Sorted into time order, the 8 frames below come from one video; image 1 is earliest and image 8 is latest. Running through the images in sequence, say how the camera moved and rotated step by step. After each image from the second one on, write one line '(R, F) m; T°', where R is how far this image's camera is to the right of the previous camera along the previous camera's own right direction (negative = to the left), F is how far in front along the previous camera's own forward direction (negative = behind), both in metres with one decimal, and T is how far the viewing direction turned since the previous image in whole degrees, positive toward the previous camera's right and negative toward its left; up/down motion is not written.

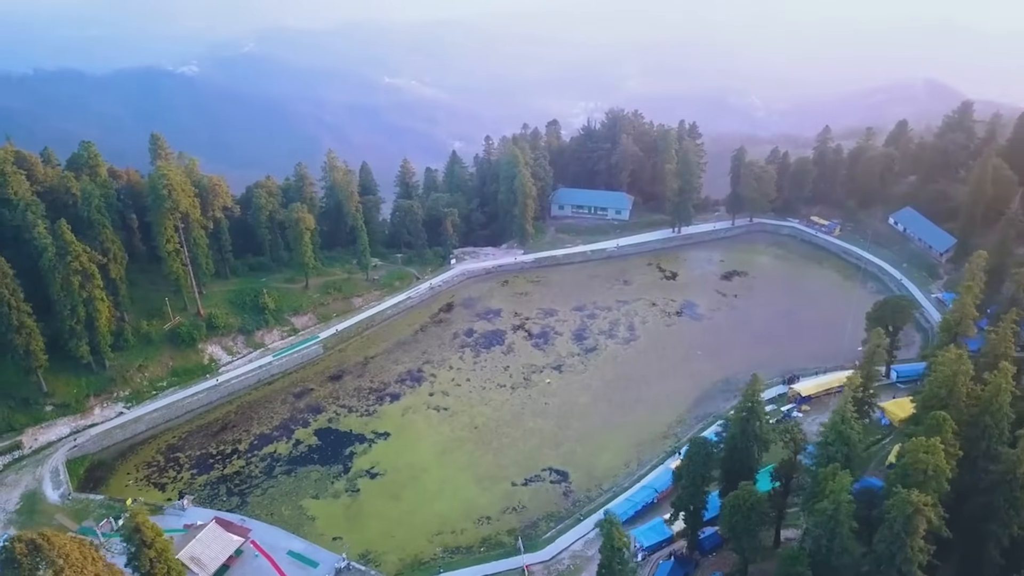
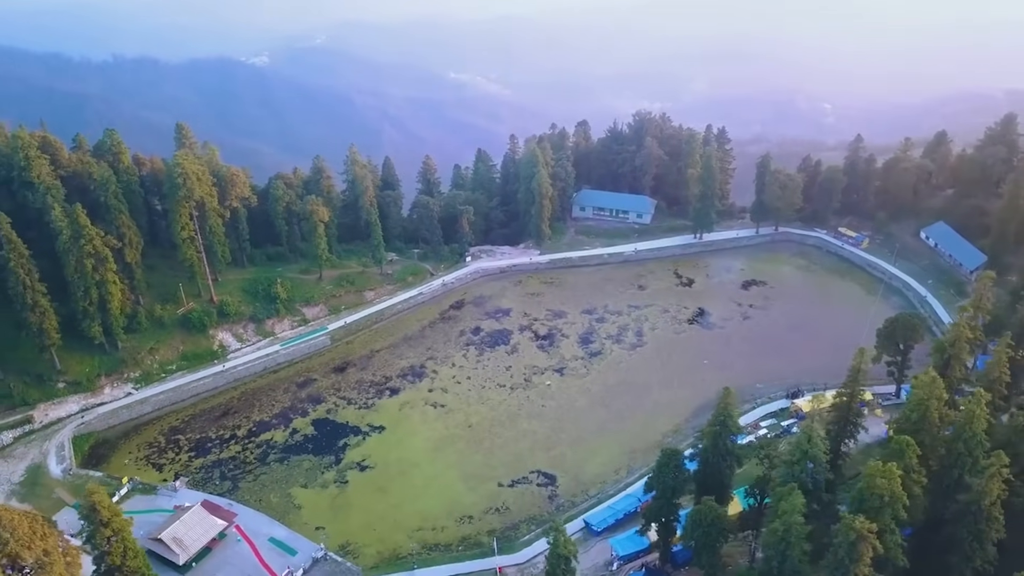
(+3.2, +0.2) m; -4°
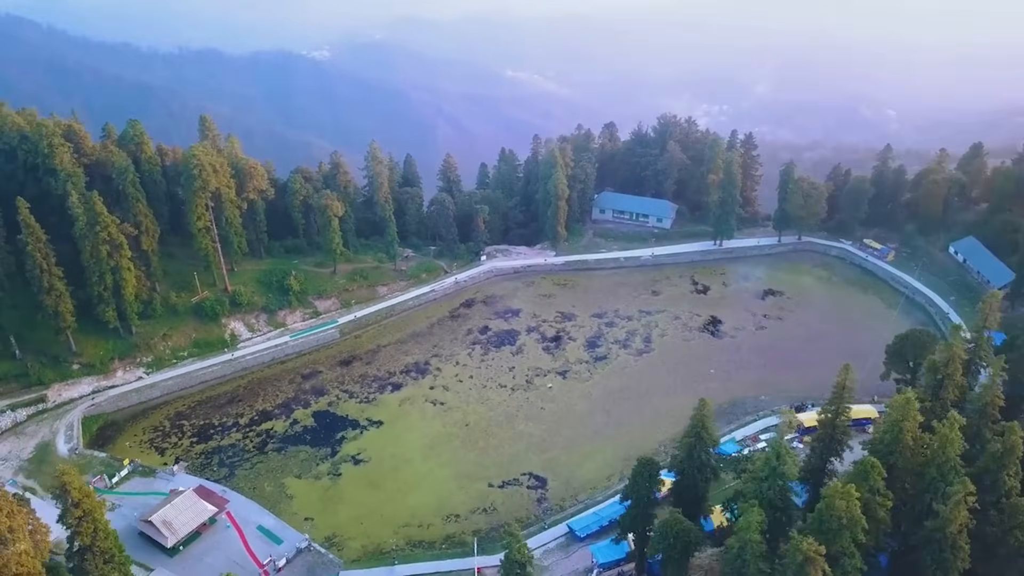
(+2.7, +0.1) m; -3°
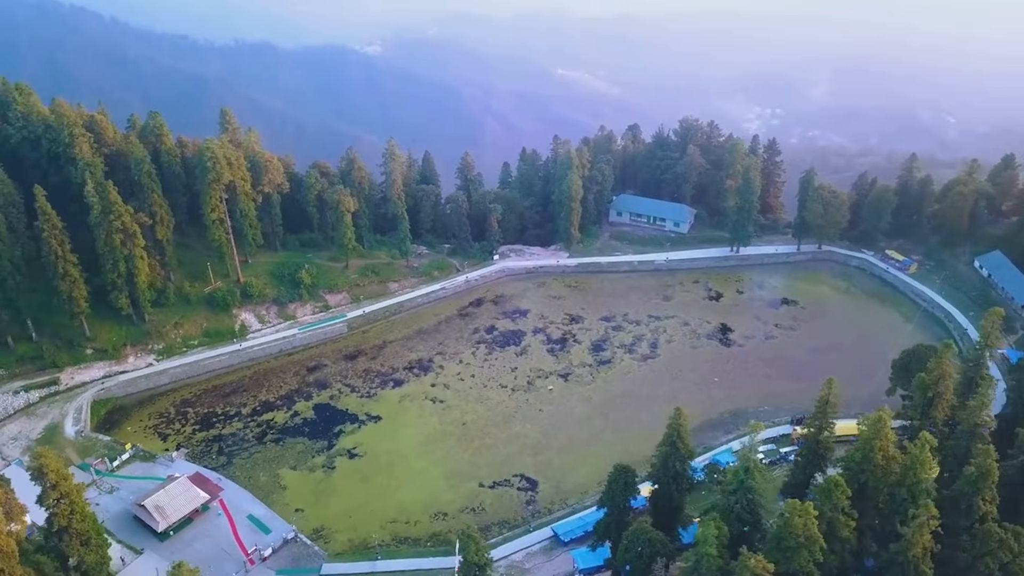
(+2.4, +0.1) m; -3°
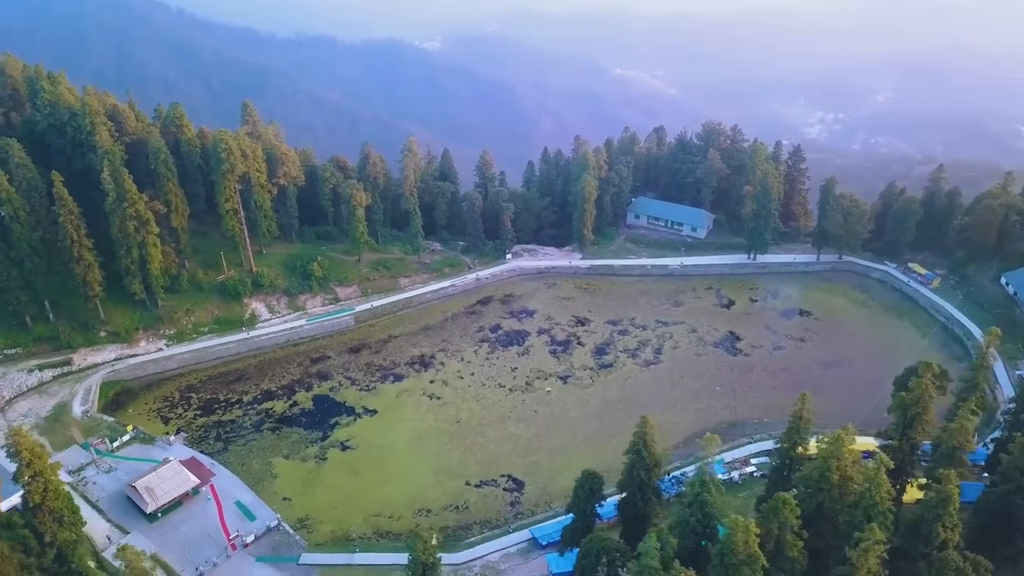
(+2.9, +0.2) m; -4°
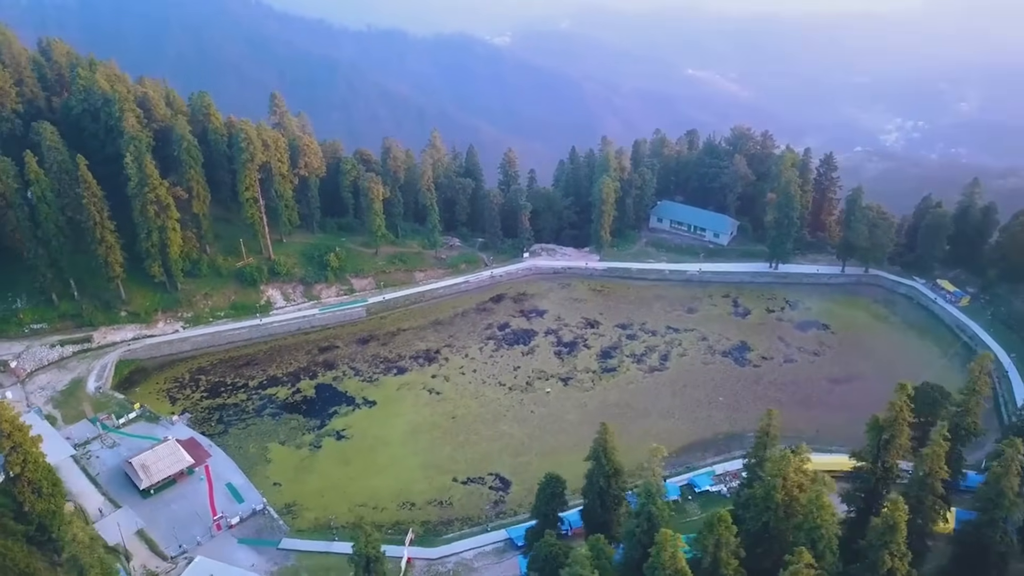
(+3.3, +0.2) m; -4°
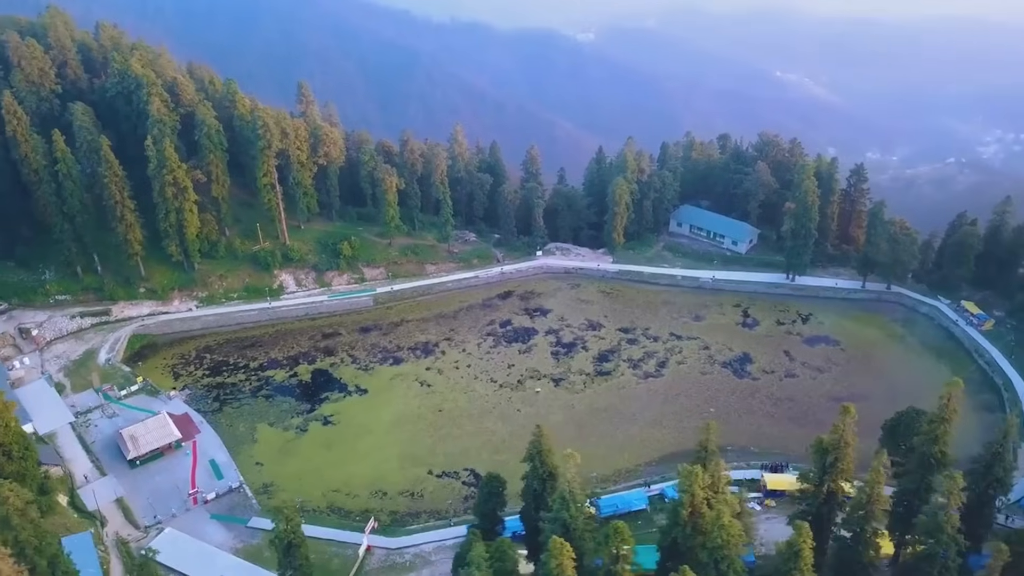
(+4.5, +0.2) m; -5°
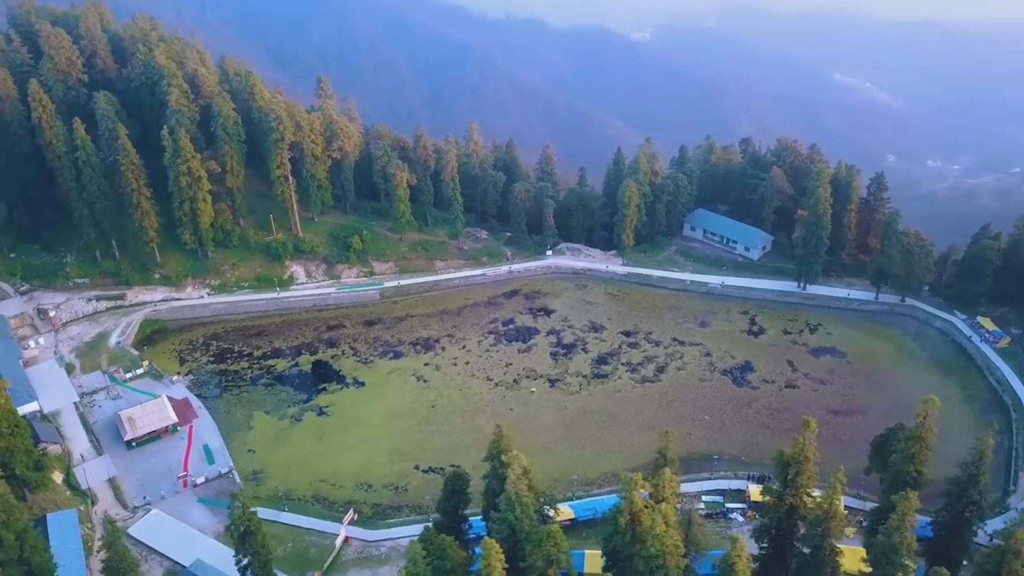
(+2.8, +0.1) m; -3°
